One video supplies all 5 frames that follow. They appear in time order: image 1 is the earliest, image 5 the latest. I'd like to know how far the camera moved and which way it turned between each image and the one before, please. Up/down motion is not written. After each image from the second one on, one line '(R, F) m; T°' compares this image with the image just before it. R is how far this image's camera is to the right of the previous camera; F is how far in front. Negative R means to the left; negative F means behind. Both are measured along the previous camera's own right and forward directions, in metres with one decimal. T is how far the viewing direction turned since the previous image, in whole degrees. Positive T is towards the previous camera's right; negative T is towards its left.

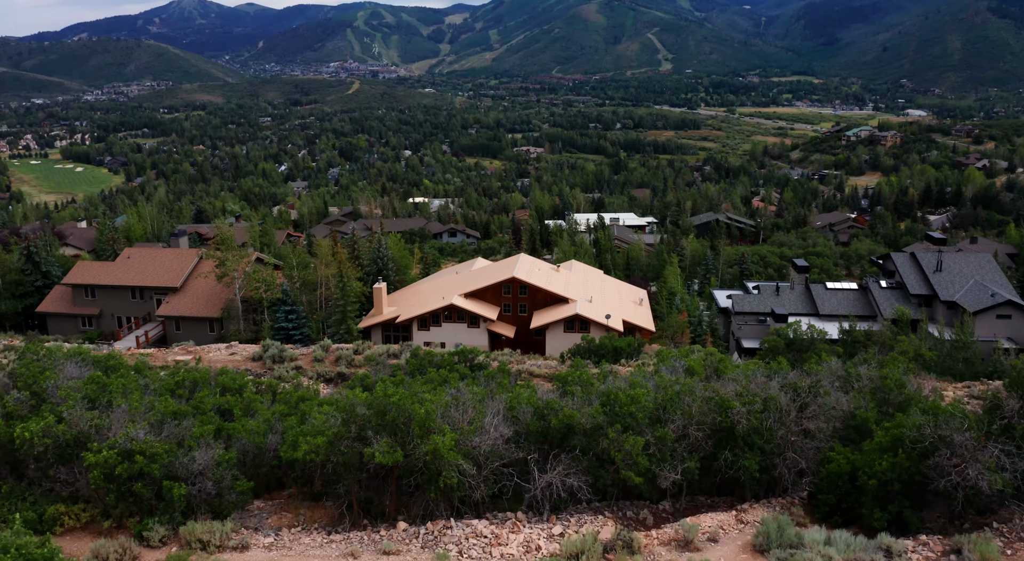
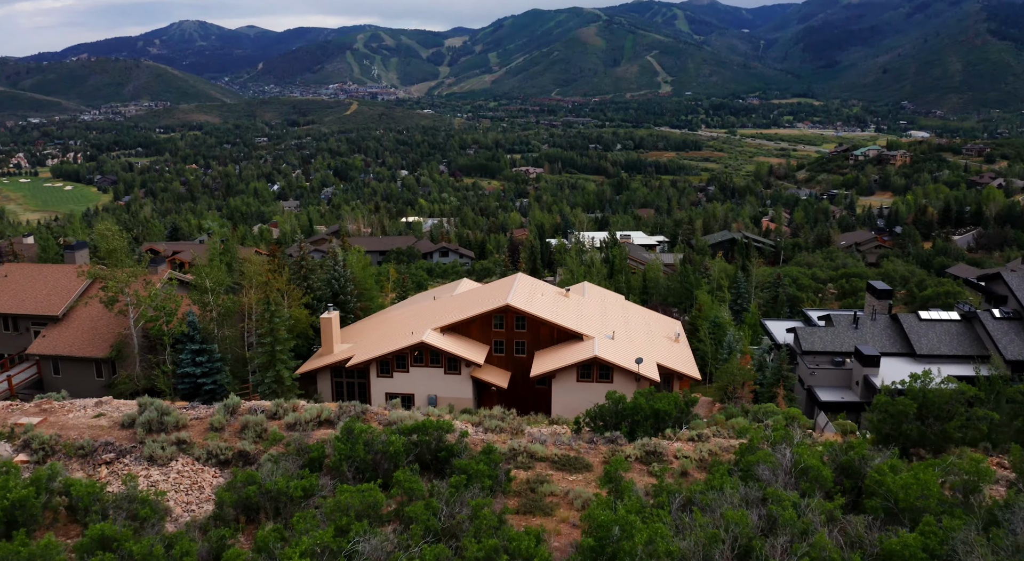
(+0.1, +7.4) m; 0°
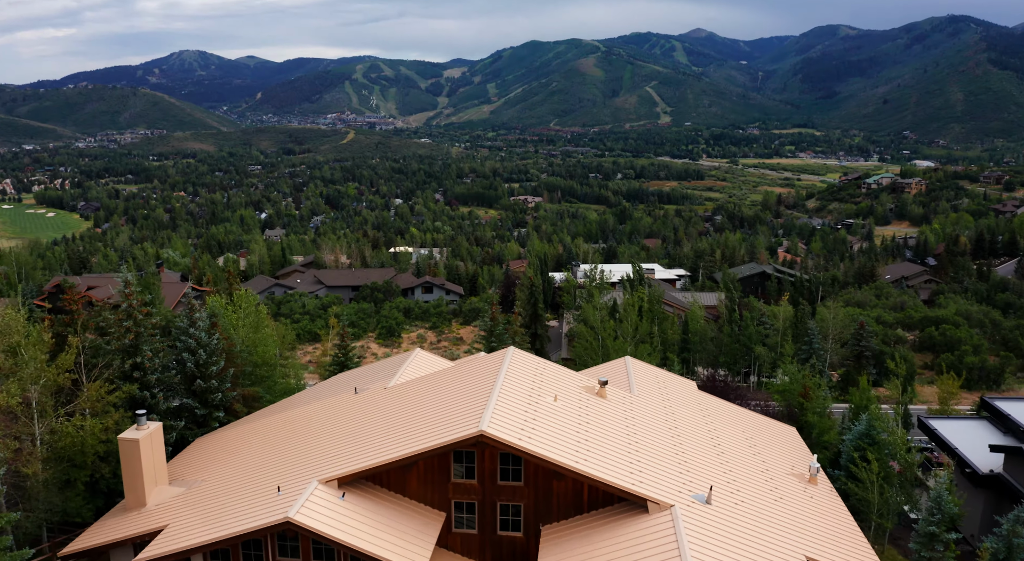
(+0.2, +10.6) m; 0°
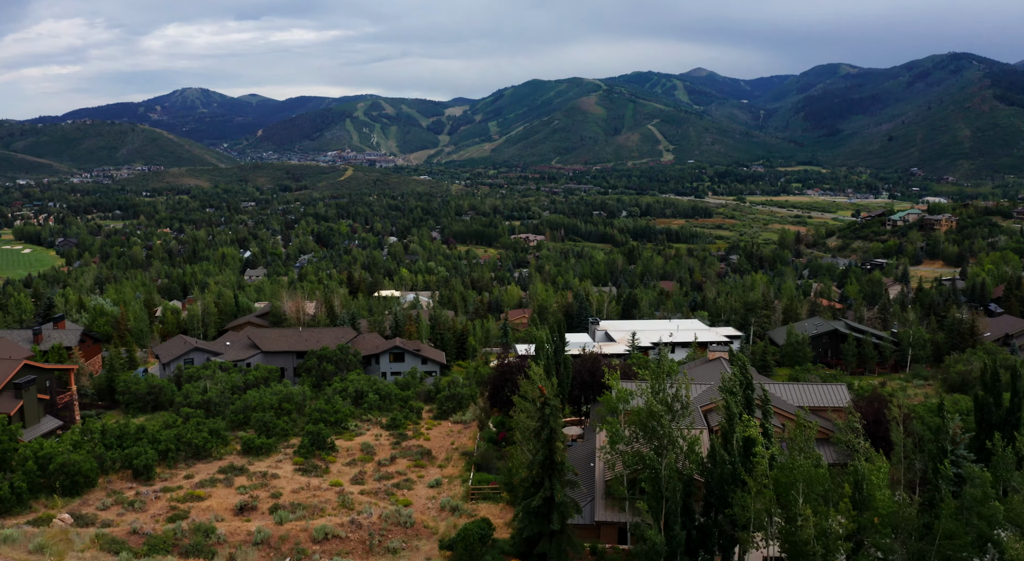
(+0.1, +14.8) m; 0°
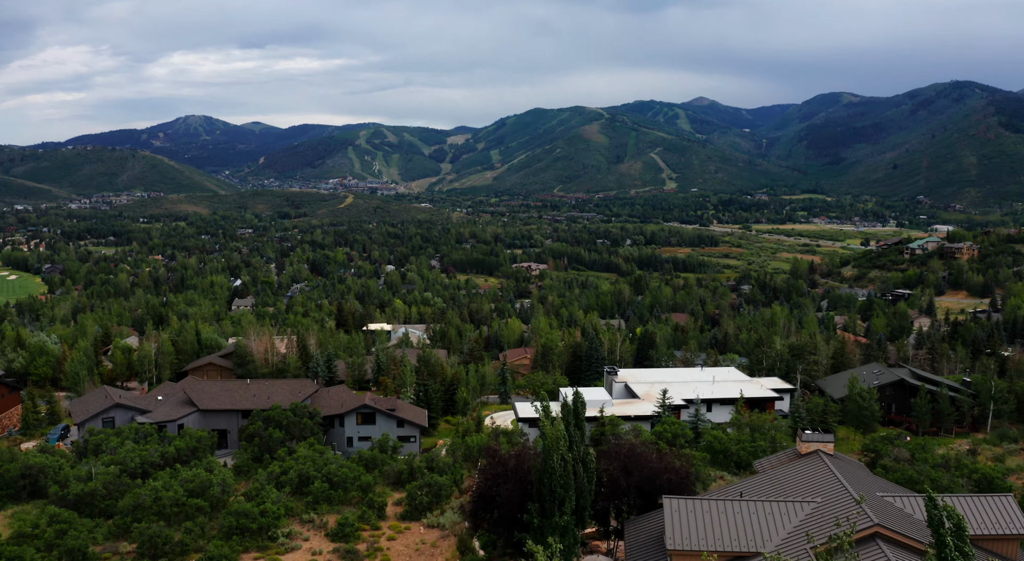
(+0.1, +8.6) m; 0°
